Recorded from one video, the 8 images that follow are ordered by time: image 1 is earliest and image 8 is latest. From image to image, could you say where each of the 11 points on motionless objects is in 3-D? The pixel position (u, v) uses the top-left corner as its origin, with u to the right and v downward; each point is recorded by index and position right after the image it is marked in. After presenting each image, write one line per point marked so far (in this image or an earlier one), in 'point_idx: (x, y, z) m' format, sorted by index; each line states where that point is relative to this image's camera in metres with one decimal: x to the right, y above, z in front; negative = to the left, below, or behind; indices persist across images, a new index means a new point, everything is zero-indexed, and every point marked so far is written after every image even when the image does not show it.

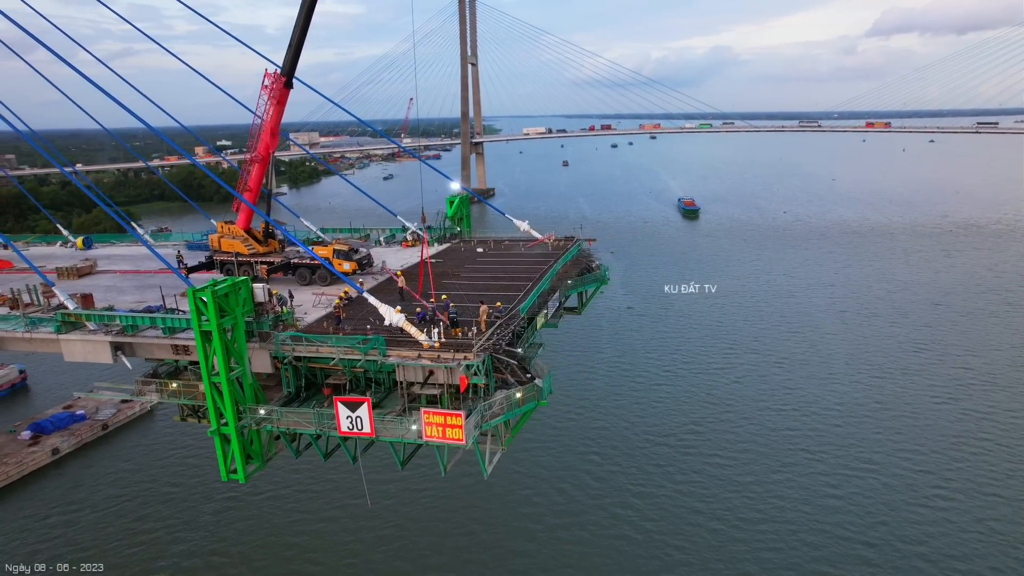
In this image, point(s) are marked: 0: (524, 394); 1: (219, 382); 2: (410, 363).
0: (+0.3, -2.7, +15.7) m
1: (-7.3, -2.3, +15.4) m
2: (-2.5, -1.8, +15.2) m
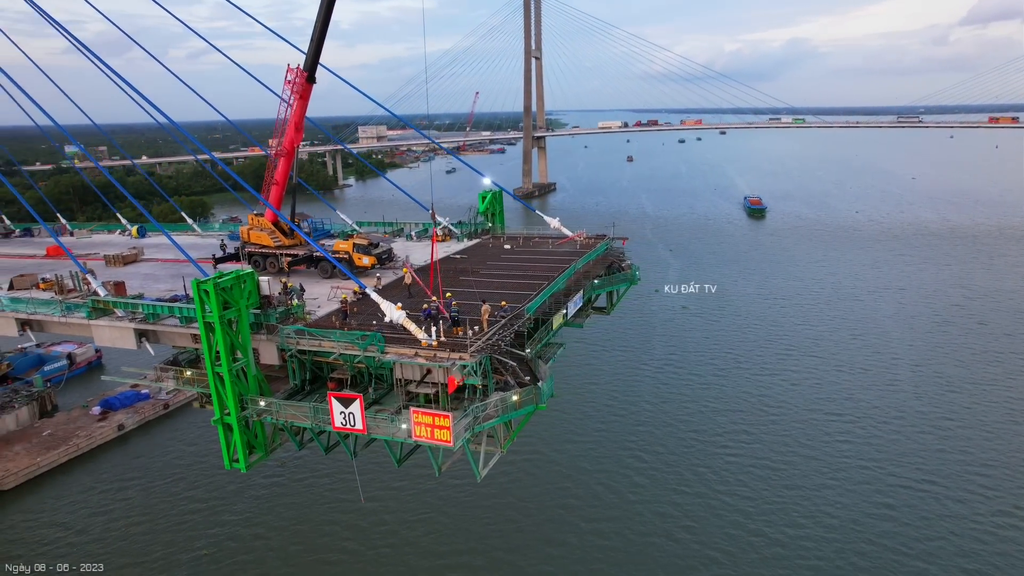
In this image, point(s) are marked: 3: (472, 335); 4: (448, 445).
0: (+0.2, -2.7, +15.3) m
1: (-7.4, -2.1, +15.7) m
2: (-2.6, -1.7, +15.0) m
3: (-1.0, -1.2, +15.9) m
4: (-1.5, -3.6, +14.0) m
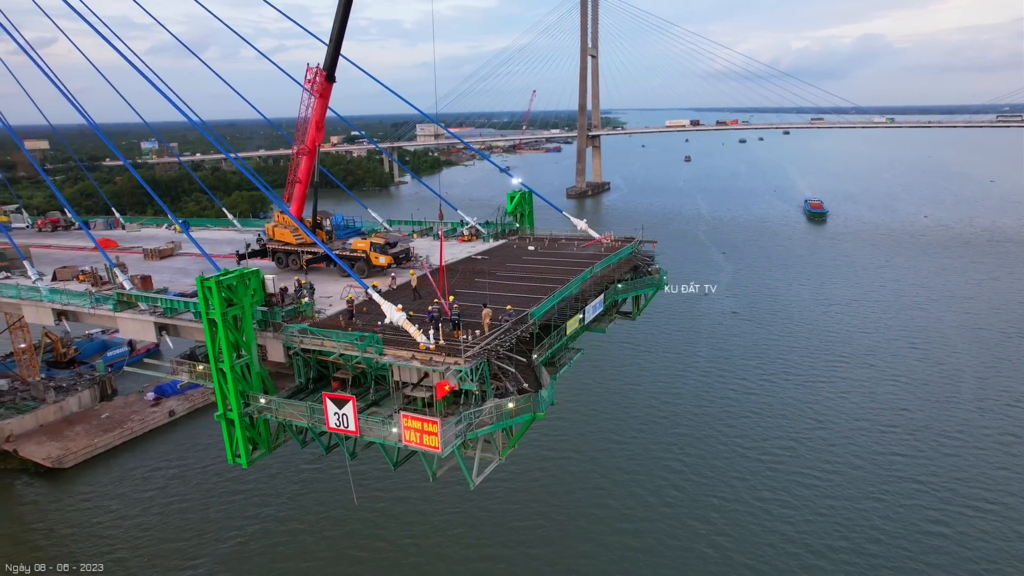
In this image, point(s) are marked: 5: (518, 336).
0: (+0.1, -2.8, +14.9) m
1: (-7.4, -2.1, +15.8) m
2: (-2.7, -1.8, +14.8) m
3: (-1.0, -1.3, +15.6) m
4: (-1.7, -3.6, +13.8) m
5: (+0.2, -1.2, +16.3) m
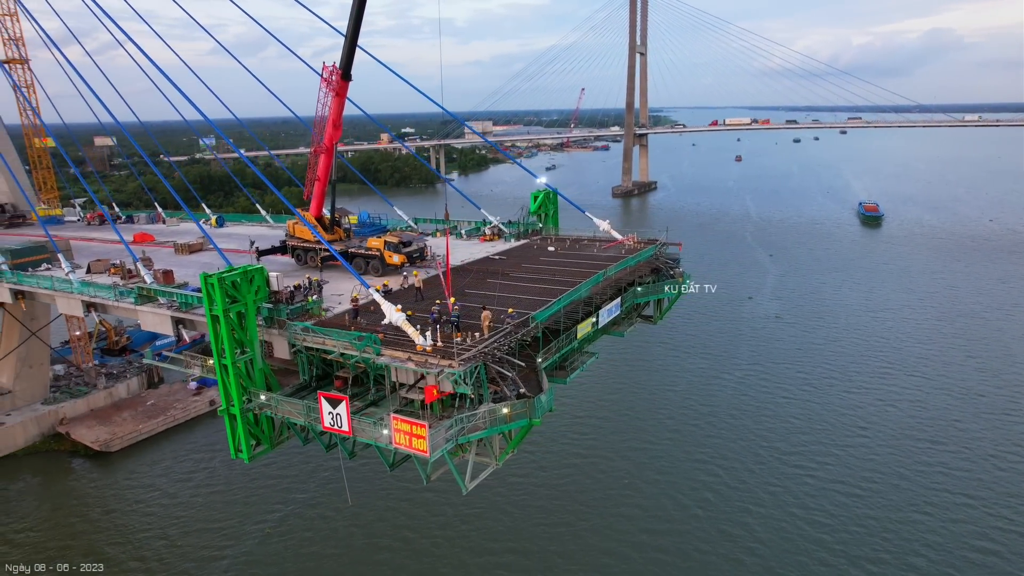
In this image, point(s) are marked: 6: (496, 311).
0: (0.0, -2.9, +14.6) m
1: (-7.4, -2.0, +16.0) m
2: (-2.7, -1.8, +14.7) m
3: (-1.0, -1.3, +15.4) m
4: (-1.9, -3.7, +13.6) m
5: (+0.2, -1.3, +16.0) m
6: (-0.5, -0.7, +17.4) m
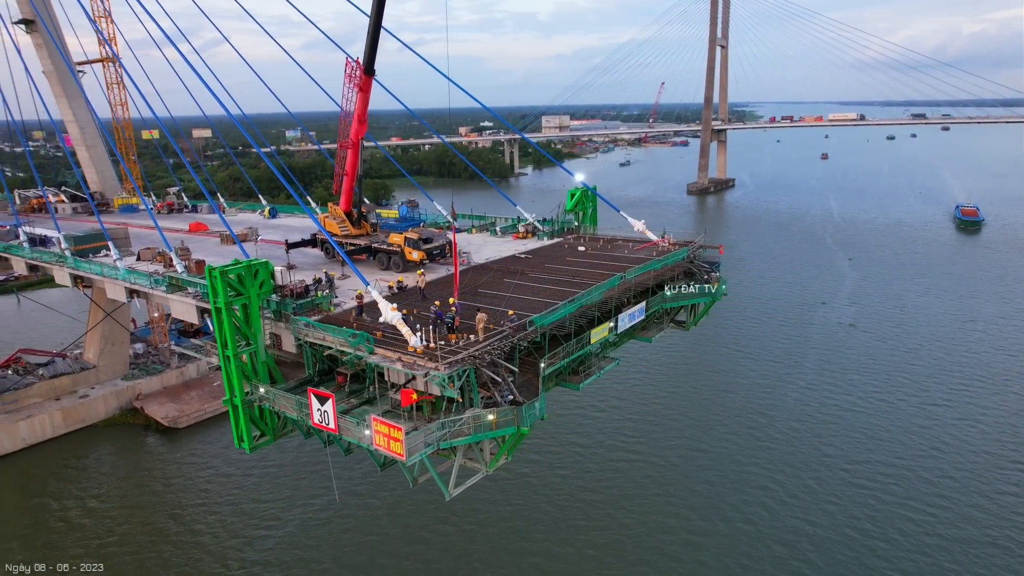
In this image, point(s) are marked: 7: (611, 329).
0: (-0.3, -2.9, +14.1) m
1: (-7.4, -1.8, +16.3) m
2: (-3.0, -1.8, +14.5) m
3: (-1.2, -1.4, +15.0) m
4: (-2.3, -3.7, +13.3) m
5: (+0.1, -1.4, +15.5) m
6: (-0.4, -0.7, +16.9) m
7: (+3.1, -1.3, +19.8) m
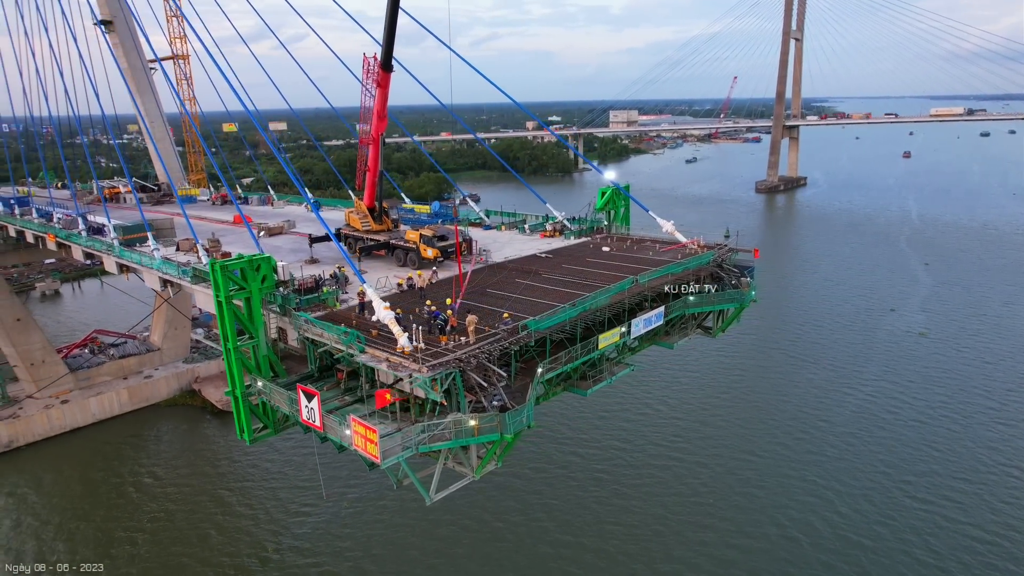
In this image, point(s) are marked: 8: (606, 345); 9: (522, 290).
0: (-0.6, -3.0, +13.8) m
1: (-7.5, -1.6, +16.6) m
2: (-3.3, -1.8, +14.4) m
3: (-1.4, -1.4, +14.7) m
4: (-2.7, -3.7, +13.1) m
5: (-0.1, -1.4, +15.1) m
6: (-0.5, -0.7, +16.5) m
7: (+3.3, -1.4, +19.1) m
8: (+2.8, -1.7, +18.2) m
9: (+0.3, 0.0, +19.7) m
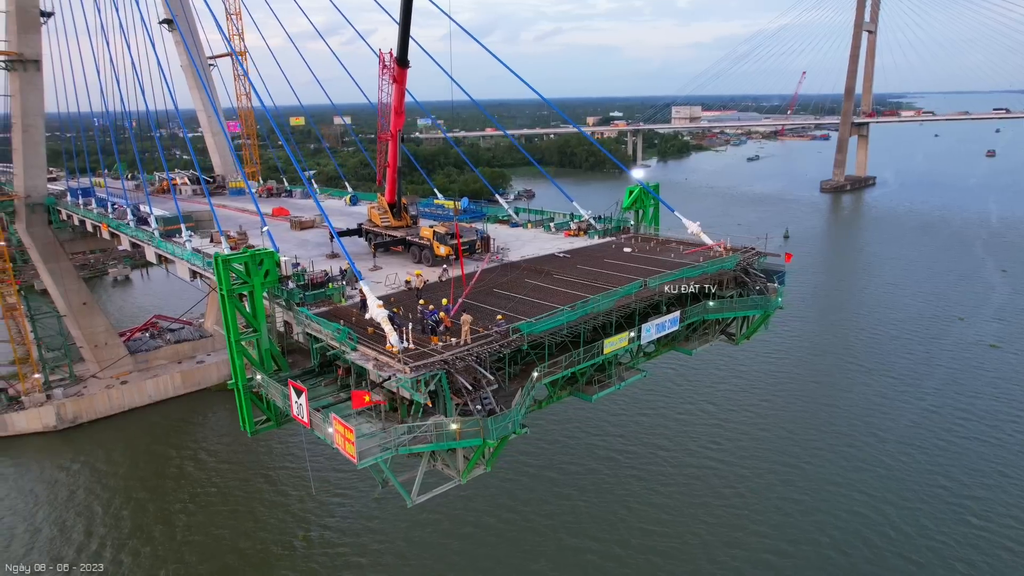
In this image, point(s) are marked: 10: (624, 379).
0: (-1.0, -3.0, +13.5) m
1: (-7.6, -1.5, +16.9) m
2: (-3.5, -1.7, +14.3) m
3: (-1.7, -1.4, +14.5) m
4: (-3.2, -3.6, +13.0) m
5: (-0.3, -1.5, +14.7) m
6: (-0.6, -0.7, +16.2) m
7: (+3.4, -1.5, +18.5) m
8: (+2.8, -1.8, +17.6) m
9: (+0.5, 0.0, +19.4) m
10: (+3.7, -2.9, +19.9) m
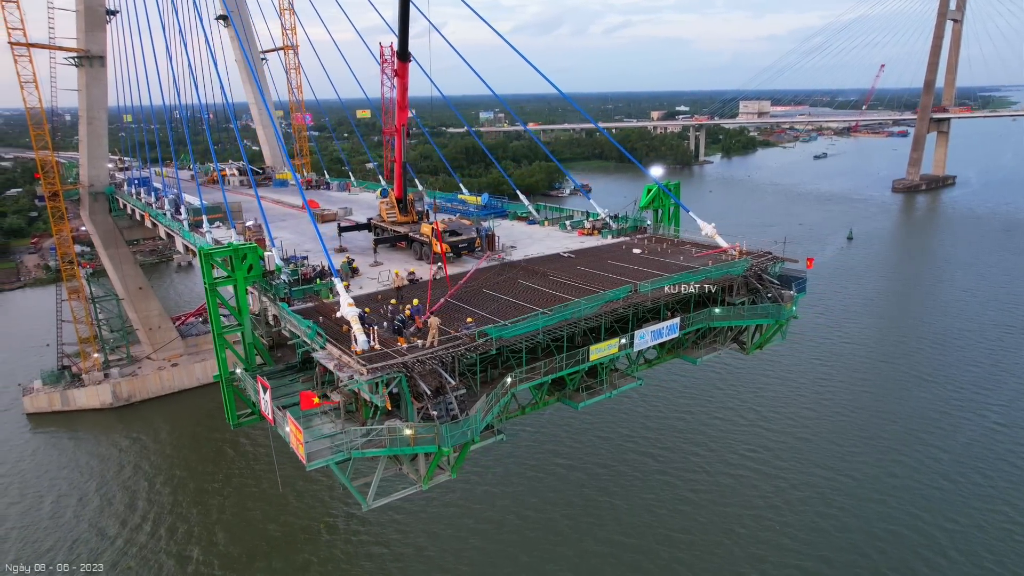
0: (-1.9, -3.0, +13.2) m
1: (-8.2, -1.3, +17.0) m
2: (-4.3, -1.7, +14.2) m
3: (-2.4, -1.4, +14.2) m
4: (-4.1, -3.6, +12.9) m
5: (-1.1, -1.5, +14.3) m
6: (-1.2, -0.8, +15.8) m
7: (+3.0, -1.6, +17.8) m
8: (+2.3, -1.9, +16.9) m
9: (+0.2, -0.1, +18.8) m
10: (+3.3, -3.0, +19.2) m
